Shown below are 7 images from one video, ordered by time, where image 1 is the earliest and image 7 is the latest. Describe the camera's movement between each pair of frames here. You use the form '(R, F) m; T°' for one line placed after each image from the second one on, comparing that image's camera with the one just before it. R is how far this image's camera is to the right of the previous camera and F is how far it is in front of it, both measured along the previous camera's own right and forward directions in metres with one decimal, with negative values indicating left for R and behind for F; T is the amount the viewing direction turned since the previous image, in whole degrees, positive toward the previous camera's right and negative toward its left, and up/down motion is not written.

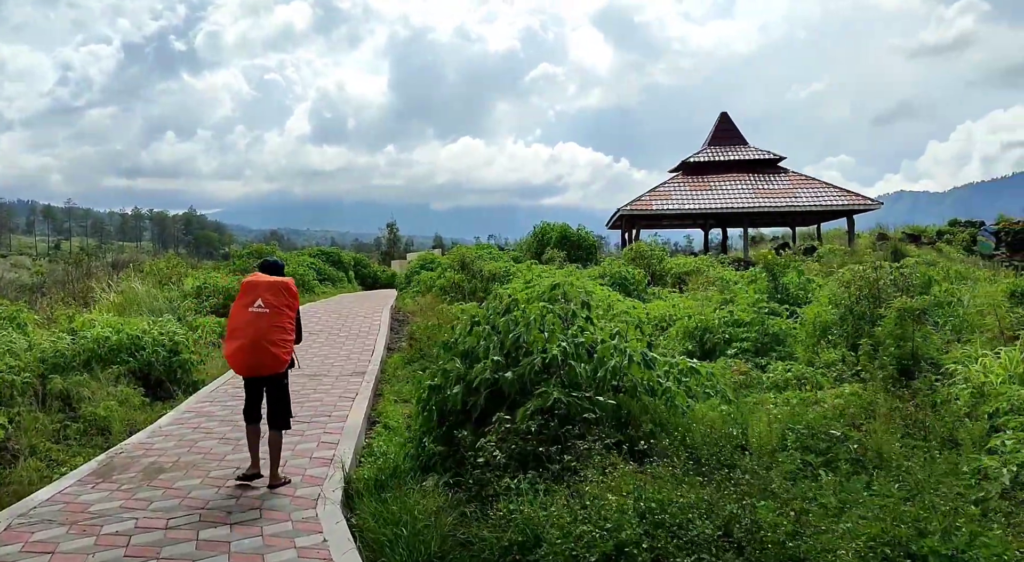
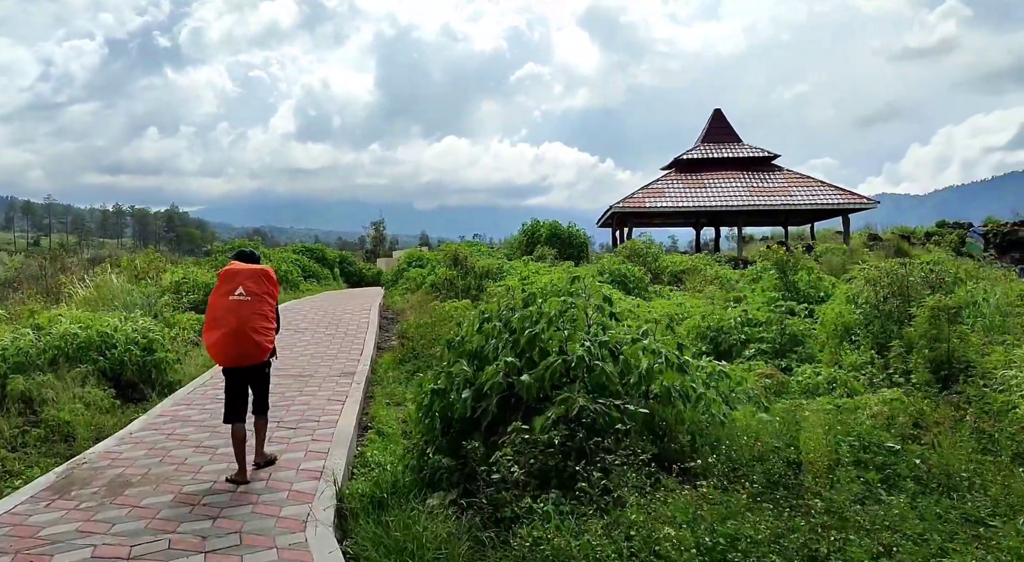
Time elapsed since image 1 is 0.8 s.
(-0.2, +0.6) m; +1°
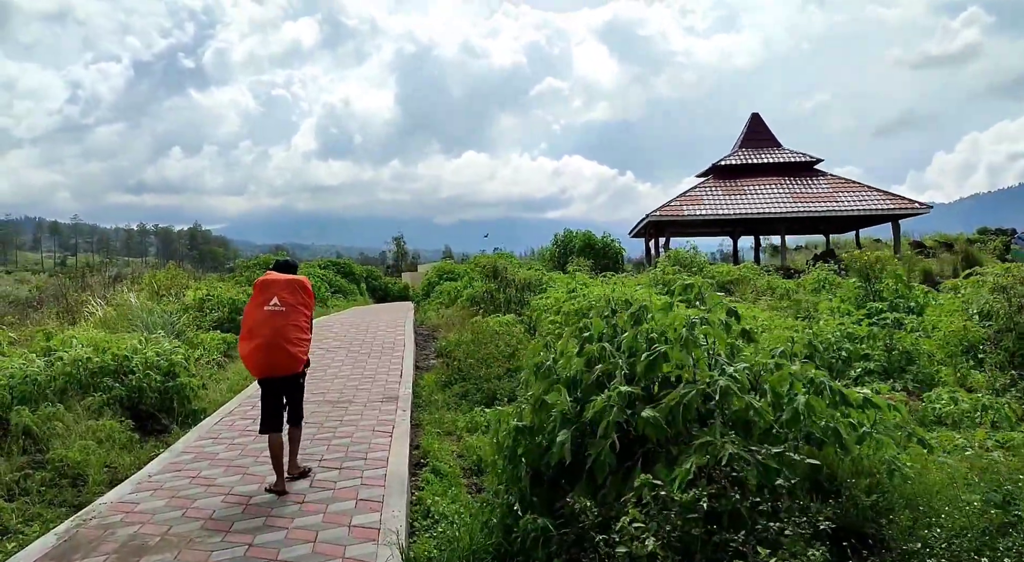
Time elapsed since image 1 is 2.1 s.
(-0.5, +1.0) m; -2°
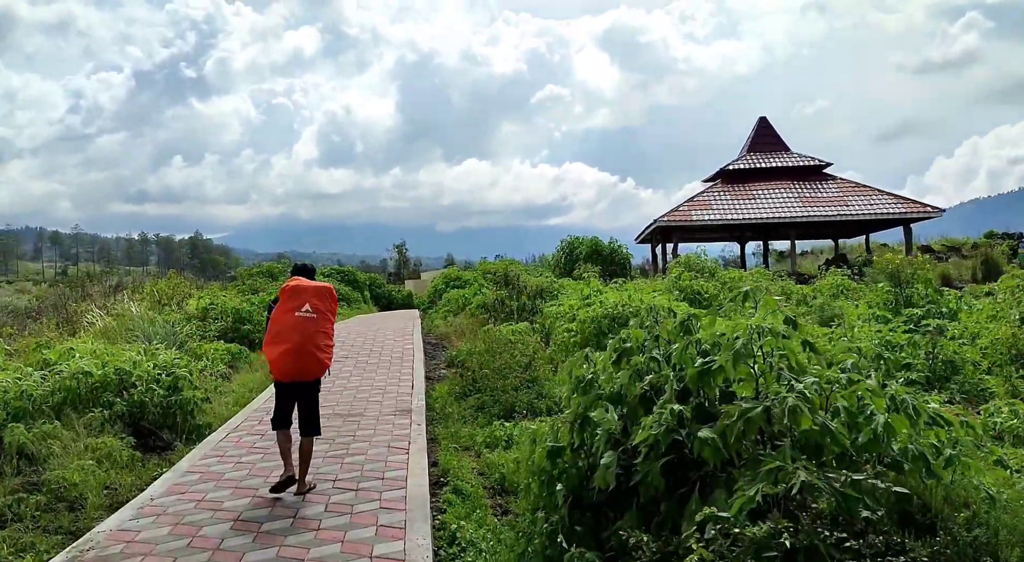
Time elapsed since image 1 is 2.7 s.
(-0.2, +0.4) m; 0°
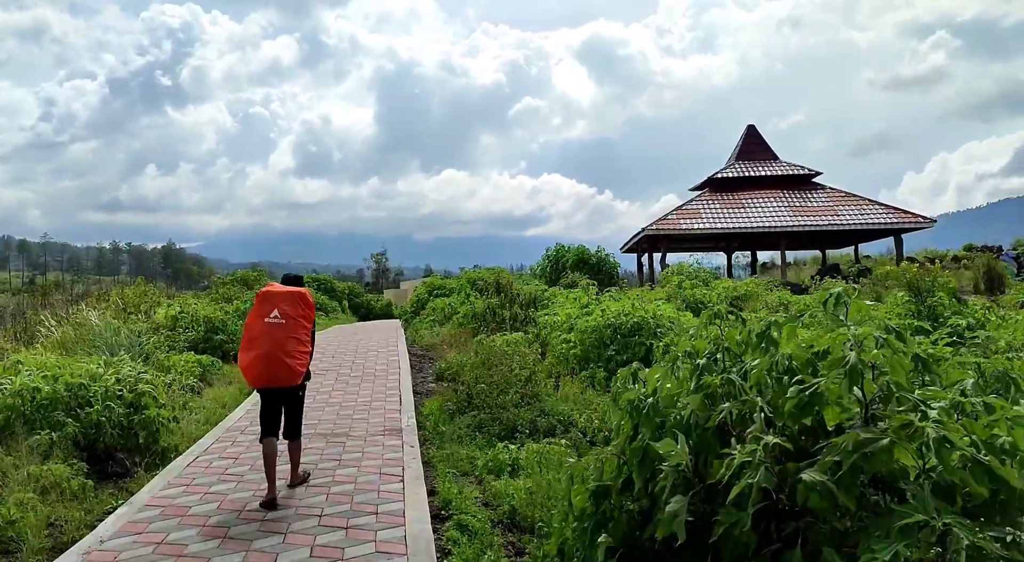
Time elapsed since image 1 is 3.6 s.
(-0.3, +0.8) m; +2°
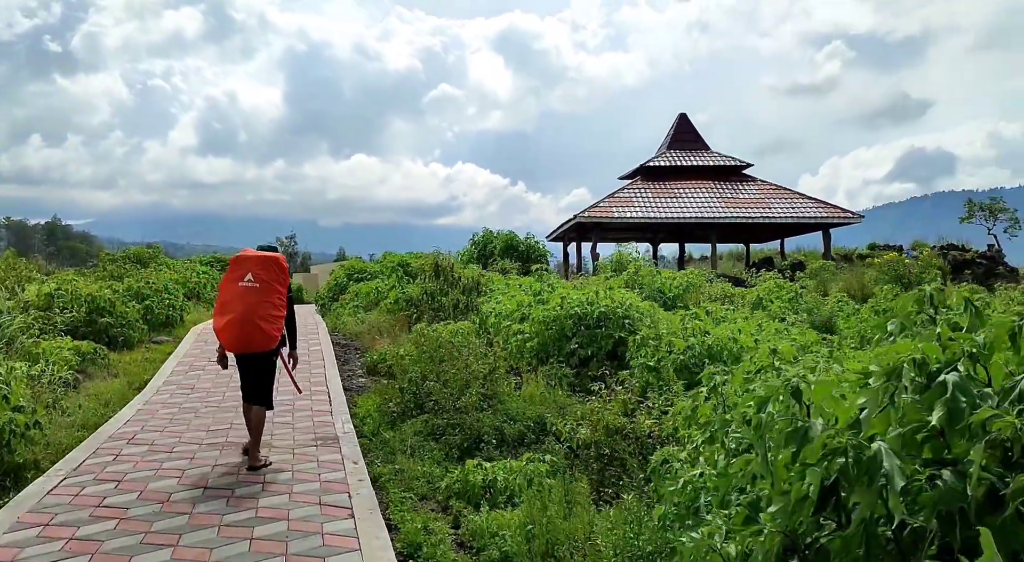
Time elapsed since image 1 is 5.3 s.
(-0.5, +1.4) m; +7°
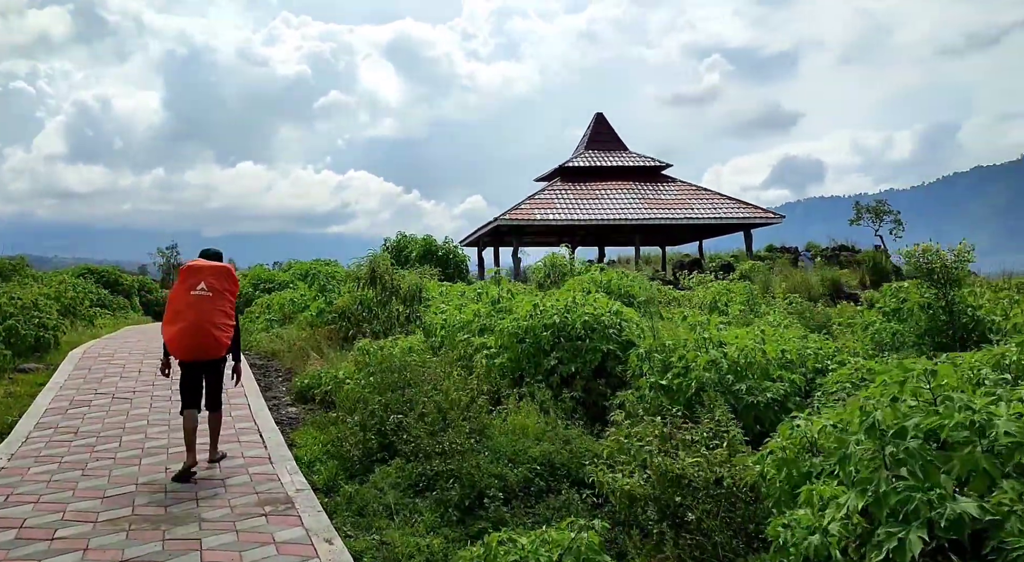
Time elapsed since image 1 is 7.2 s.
(-0.7, +1.4) m; +8°
